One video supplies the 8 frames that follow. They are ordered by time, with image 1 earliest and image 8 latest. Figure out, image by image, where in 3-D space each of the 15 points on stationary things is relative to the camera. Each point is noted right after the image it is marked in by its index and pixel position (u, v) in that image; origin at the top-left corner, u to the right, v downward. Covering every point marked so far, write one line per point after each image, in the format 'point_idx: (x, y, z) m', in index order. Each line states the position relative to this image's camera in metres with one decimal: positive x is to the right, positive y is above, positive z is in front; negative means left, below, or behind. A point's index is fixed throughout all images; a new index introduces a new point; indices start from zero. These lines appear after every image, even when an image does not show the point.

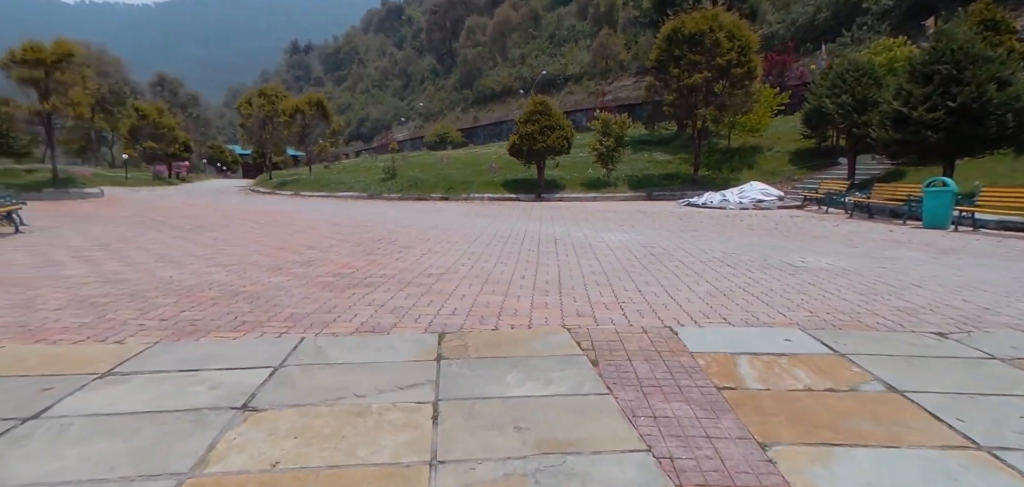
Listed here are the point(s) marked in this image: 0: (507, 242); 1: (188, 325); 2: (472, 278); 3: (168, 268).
0: (-0.1, 0.0, +10.6) m
1: (-2.6, -0.6, +4.3) m
2: (-0.5, -0.4, +6.8) m
3: (-4.3, -0.3, +6.7) m
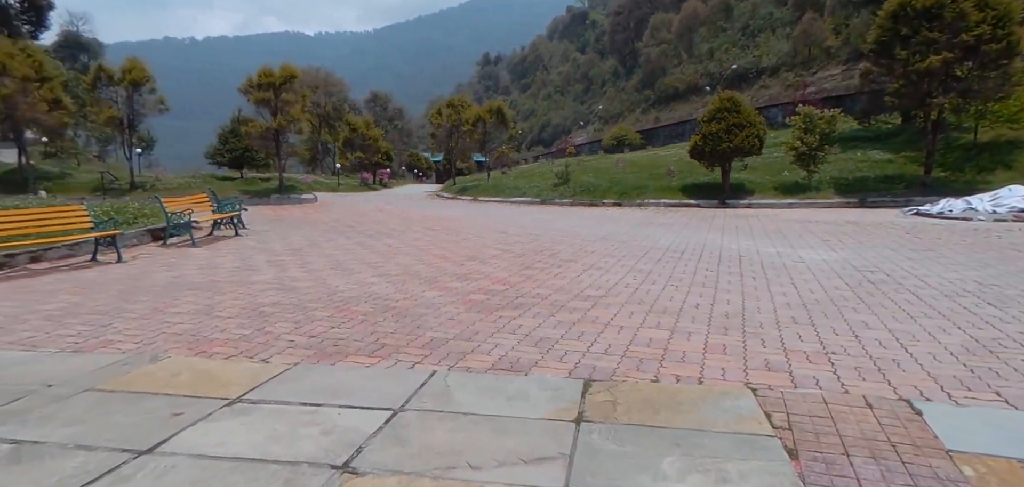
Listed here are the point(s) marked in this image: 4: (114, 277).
0: (+2.9, -0.3, +9.4) m
1: (-1.4, -0.8, +4.2) m
2: (+1.3, -0.7, +5.9) m
3: (-2.3, -0.4, +7.0) m
4: (-4.9, -0.4, +6.6) m
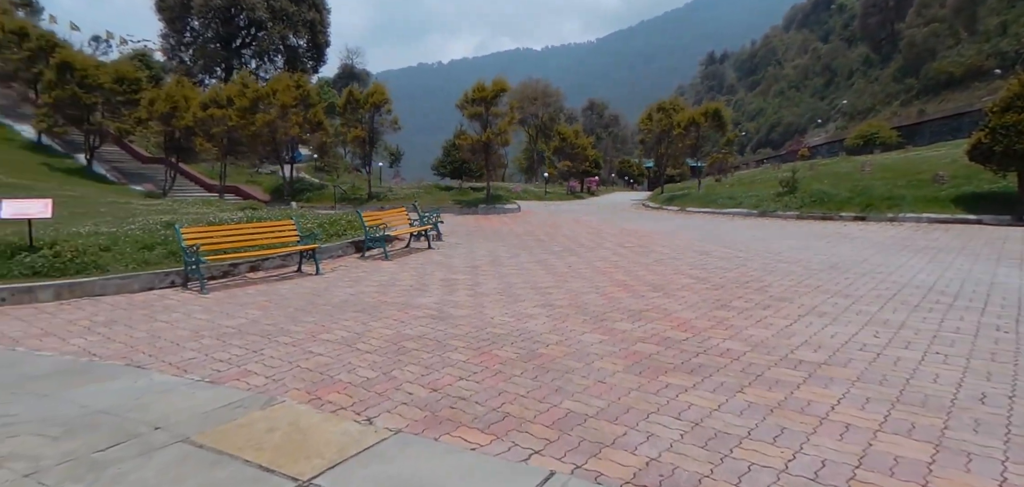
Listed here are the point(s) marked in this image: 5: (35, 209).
0: (+5.5, -0.8, +6.8) m
1: (-0.4, -1.1, +3.6) m
2: (+2.7, -1.1, +4.1) m
3: (-0.2, -0.7, +6.5) m
4: (-2.7, -0.6, +7.1) m
5: (-6.4, +0.5, +7.2) m
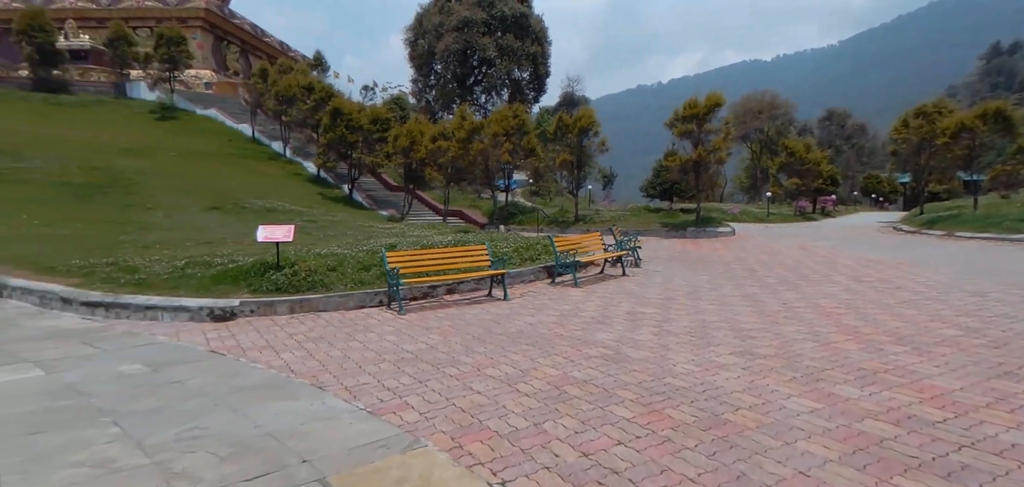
0: (+7.2, -1.3, +3.9) m
1: (+0.5, -1.3, +3.1) m
2: (+3.6, -1.4, +2.4) m
3: (+1.8, -1.1, +5.7) m
4: (-0.4, -1.0, +7.2) m
5: (-3.7, +0.1, +8.7) m
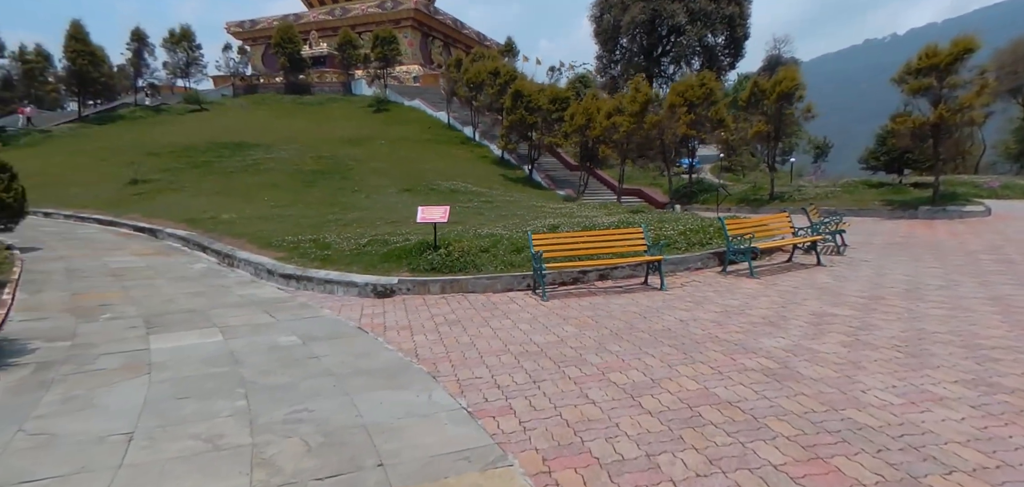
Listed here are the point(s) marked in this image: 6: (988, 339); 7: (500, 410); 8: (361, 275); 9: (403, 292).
0: (+7.5, -1.3, +0.9) m
1: (+0.8, -1.3, +2.3) m
2: (+3.6, -1.5, +0.7) m
3: (+3.0, -1.0, +4.4) m
4: (+1.4, -0.8, +6.5) m
5: (-1.3, +0.5, +9.0) m
6: (+4.6, -0.9, +5.2) m
7: (-0.1, -1.1, +3.7) m
8: (-2.4, -0.5, +8.8) m
9: (-1.7, -0.7, +8.3) m
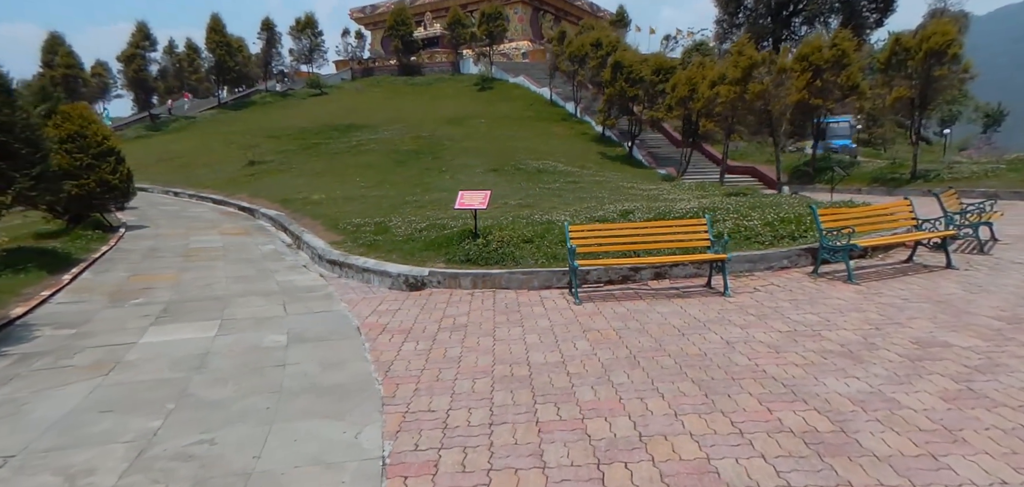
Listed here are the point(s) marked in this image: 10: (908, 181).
0: (+6.3, -1.7, -1.4) m
1: (+0.1, -1.4, +1.4) m
2: (+2.5, -1.7, -0.8) m
3: (+2.6, -1.1, +2.9) m
4: (+1.5, -0.8, +5.3) m
5: (-0.6, +0.6, +8.3) m
6: (+4.4, -1.0, +3.5) m
7: (-0.5, -1.2, +3.0) m
8: (-1.8, -0.3, +8.4) m
9: (-1.1, -0.6, +7.7) m
10: (+14.2, +2.3, +19.7) m
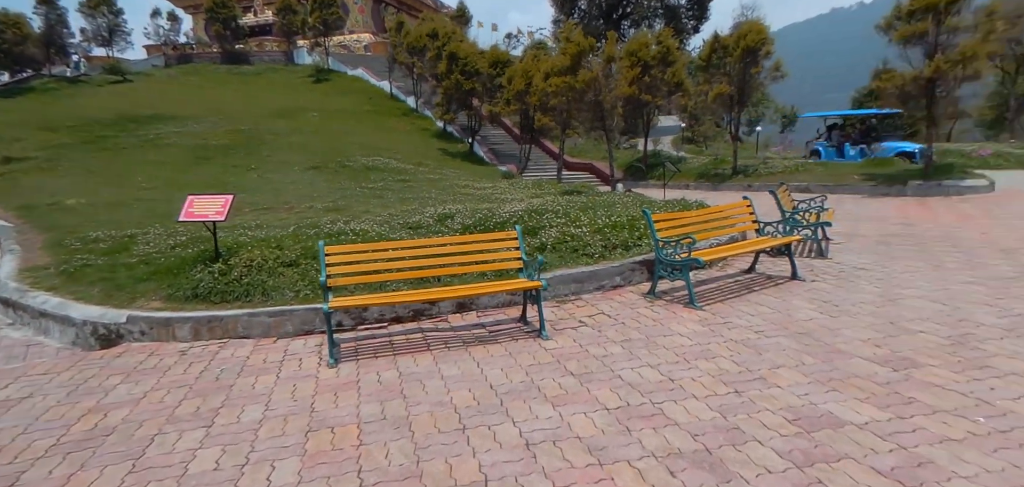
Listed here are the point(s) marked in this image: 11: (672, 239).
0: (+6.0, -1.7, -1.8) m
1: (-0.7, -1.7, -0.7) m
2: (+2.1, -1.9, -2.2) m
3: (+1.3, -1.3, +1.4) m
4: (-0.4, -1.0, +3.4) m
5: (-3.2, +0.3, +5.7) m
6: (+2.8, -1.1, +2.4) m
7: (-1.7, -1.5, +0.6) m
8: (-4.4, -0.6, +5.5) m
9: (-3.5, -0.9, +5.0) m
10: (+8.1, +2.4, +20.5) m
11: (+1.8, +0.1, +6.0) m
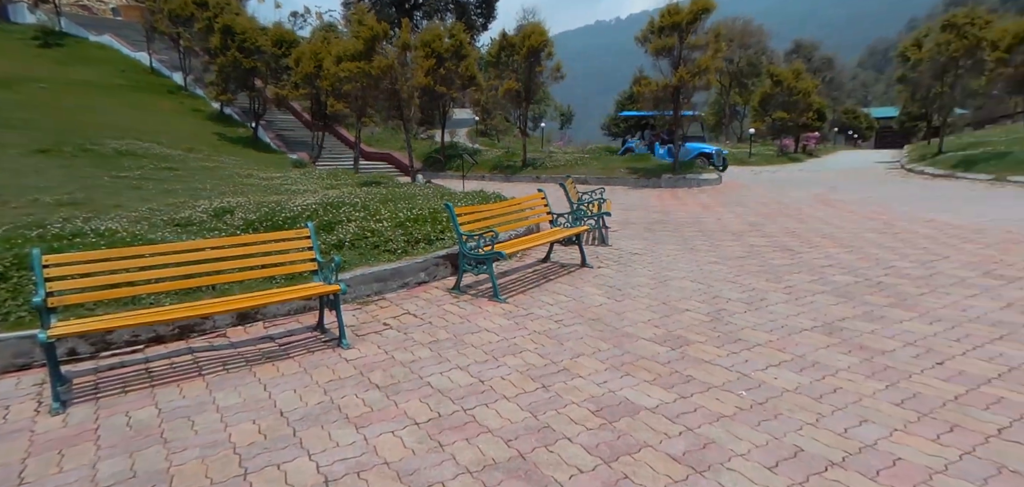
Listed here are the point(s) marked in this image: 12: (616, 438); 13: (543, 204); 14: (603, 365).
0: (+6.3, -1.6, +0.2) m
1: (-0.3, -1.8, -1.1) m
2: (+2.8, -1.9, -1.6) m
3: (+0.8, -1.3, +1.6) m
4: (-1.5, -1.0, +2.9) m
5: (-5.0, +0.2, +4.0) m
6: (+1.9, -1.1, +3.0) m
7: (-1.8, -1.6, -0.2) m
8: (-6.0, -0.8, +3.5) m
9: (-5.0, -1.0, +3.3) m
10: (+0.4, +2.9, +21.8) m
11: (-0.4, +0.1, +6.0) m
12: (+0.5, -1.0, +3.2) m
13: (+0.4, +0.5, +7.1) m
14: (+0.6, -0.8, +4.1) m
